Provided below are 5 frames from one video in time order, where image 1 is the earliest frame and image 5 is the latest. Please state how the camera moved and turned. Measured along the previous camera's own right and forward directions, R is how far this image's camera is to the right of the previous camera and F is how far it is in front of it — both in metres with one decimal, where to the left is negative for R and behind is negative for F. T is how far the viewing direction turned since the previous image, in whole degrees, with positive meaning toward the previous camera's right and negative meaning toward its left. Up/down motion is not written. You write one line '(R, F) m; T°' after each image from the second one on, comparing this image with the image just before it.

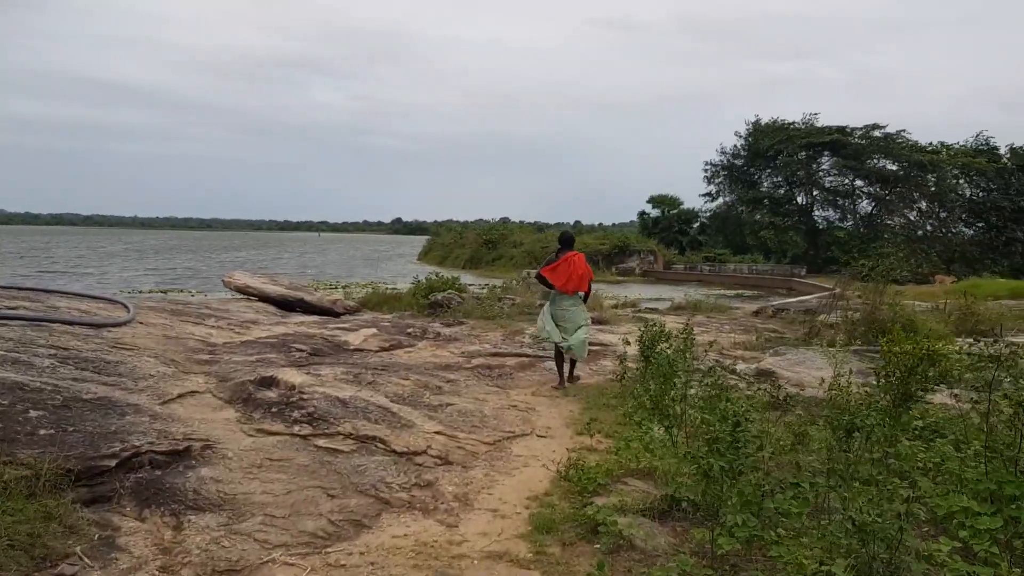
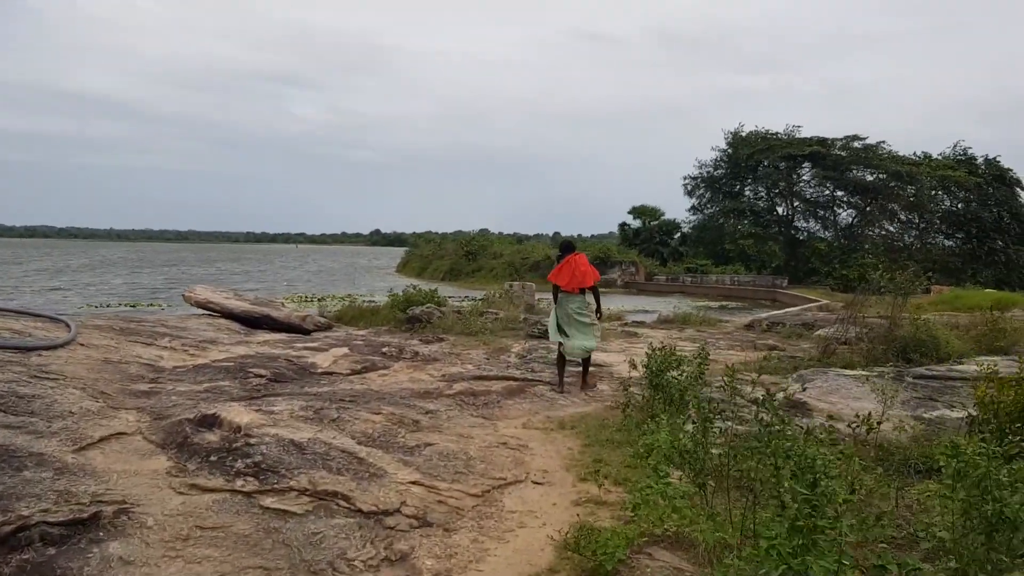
(-0.1, +0.9) m; +1°
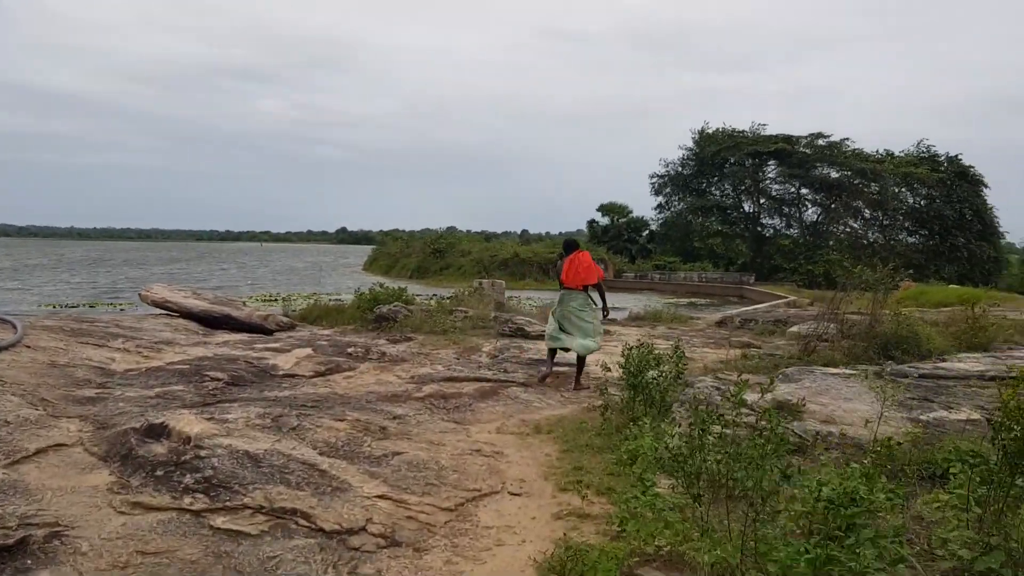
(0.0, +0.3) m; +2°
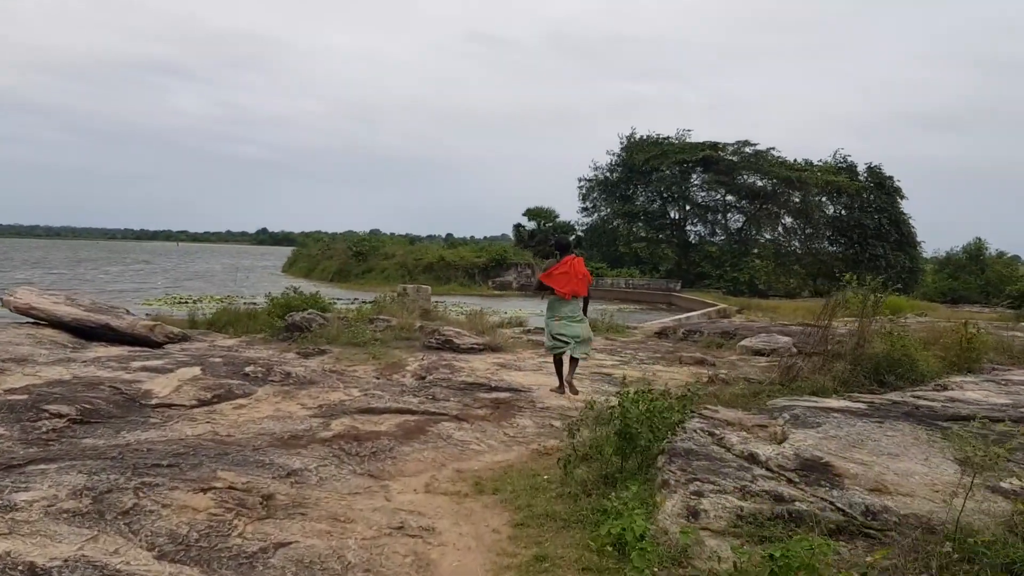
(-0.1, +1.3) m; +5°
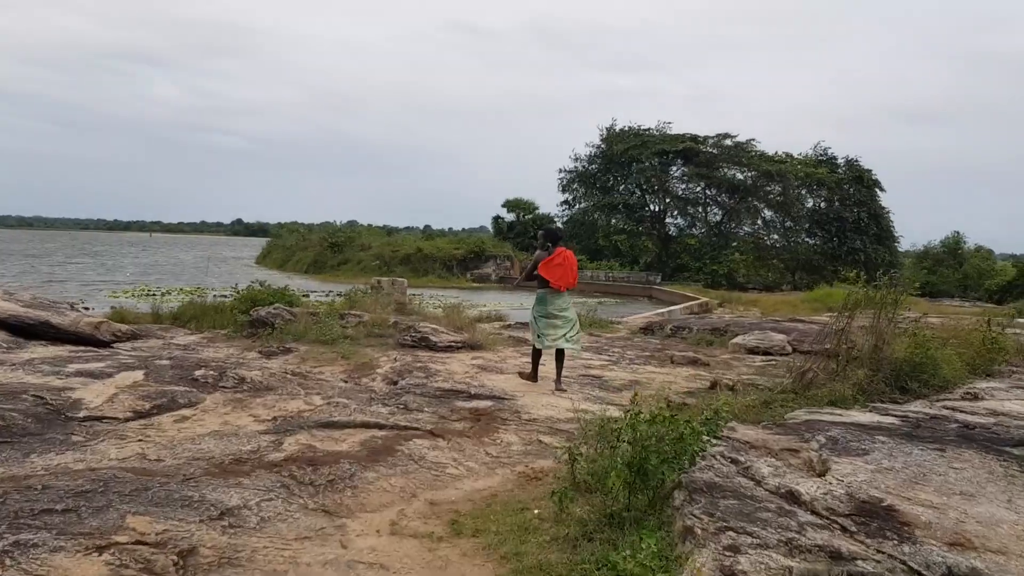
(0.0, +0.8) m; +1°
